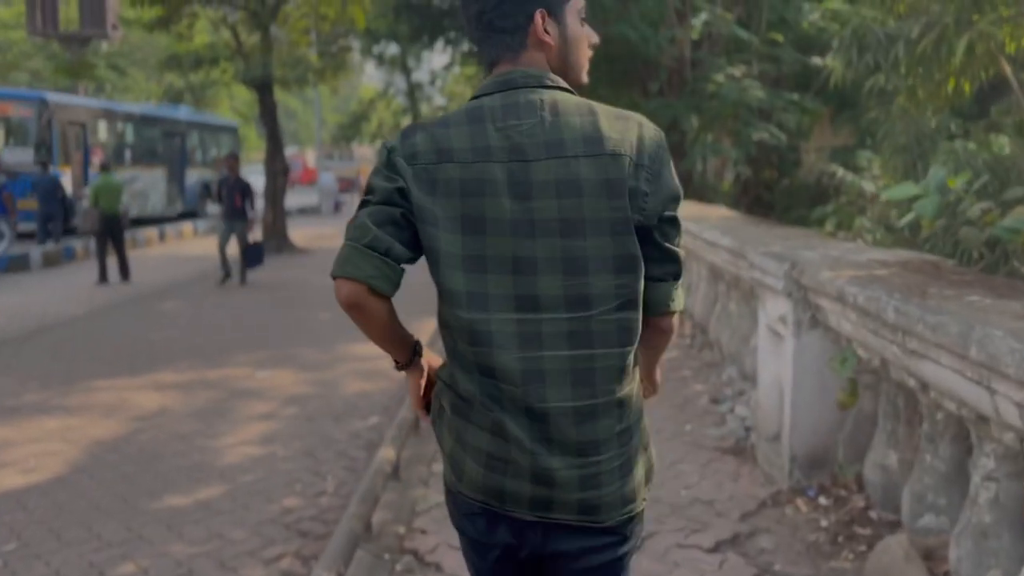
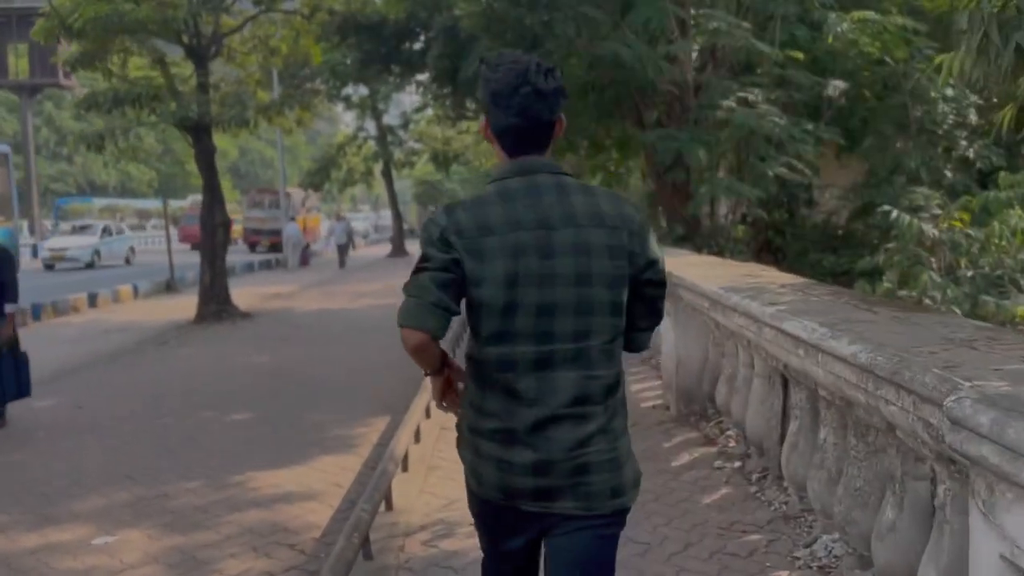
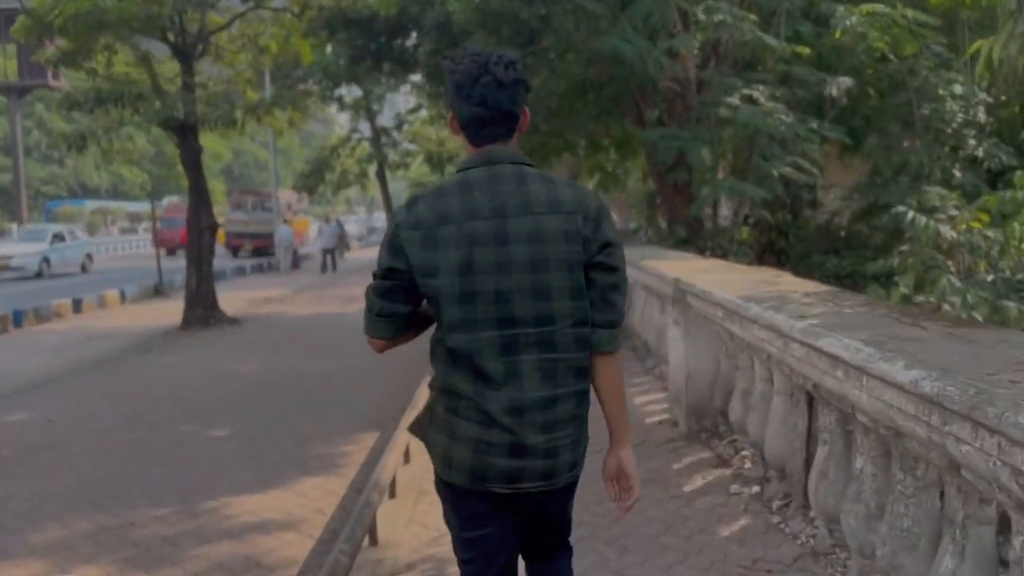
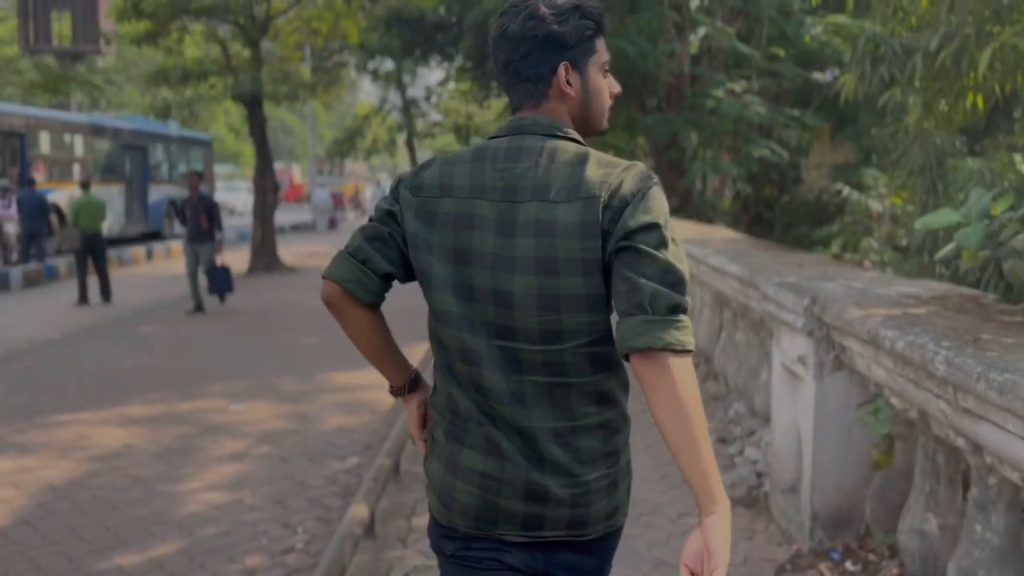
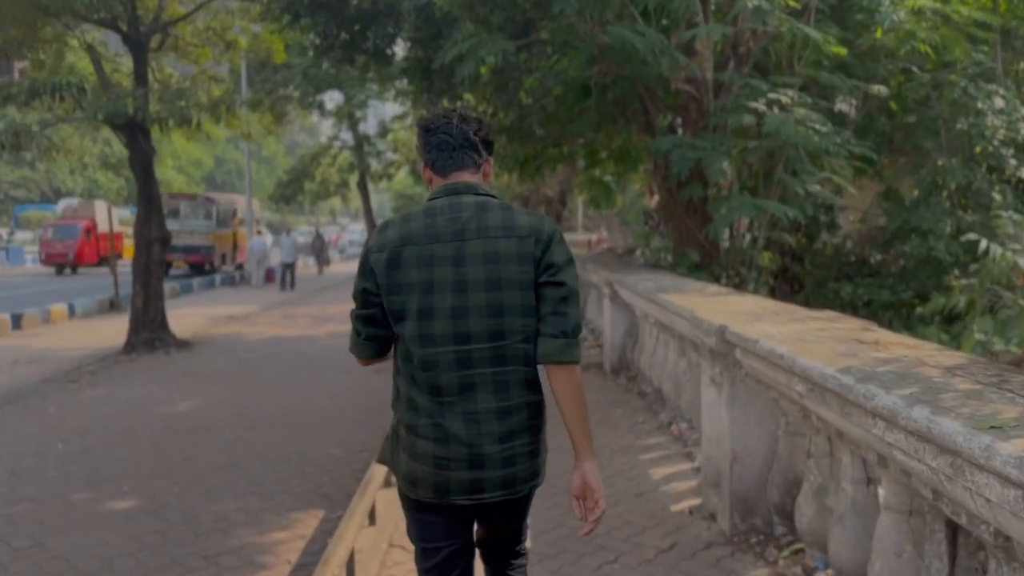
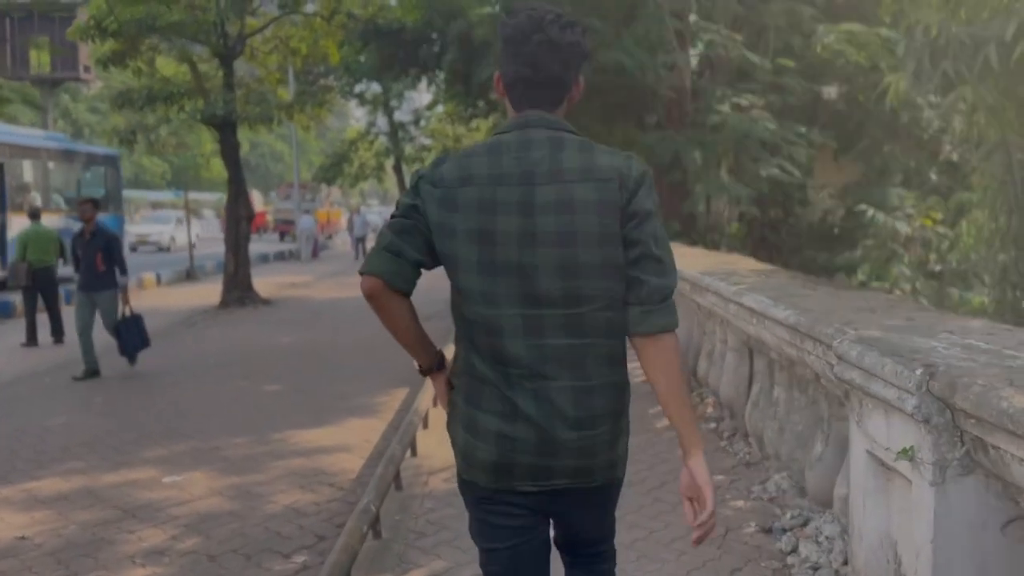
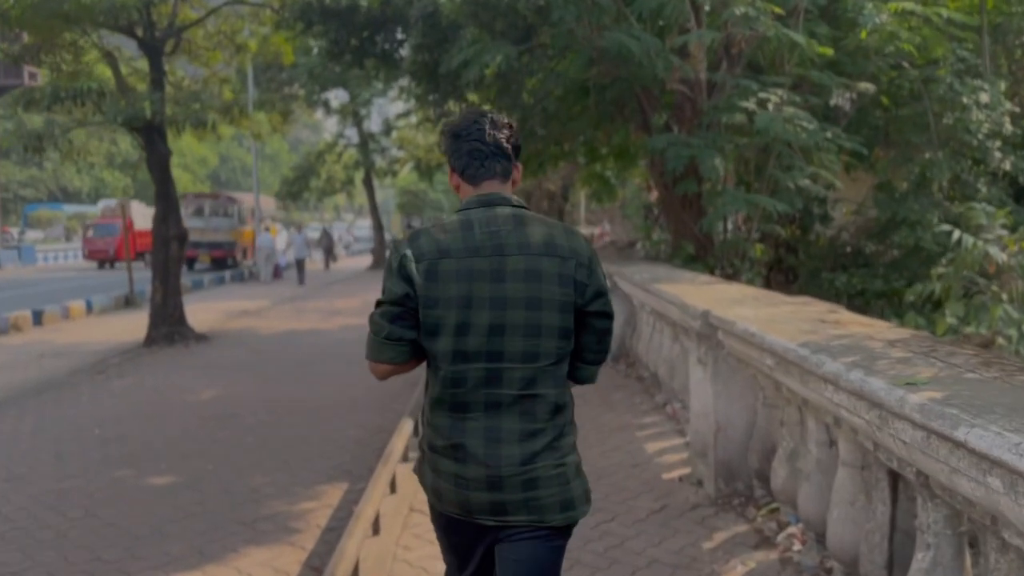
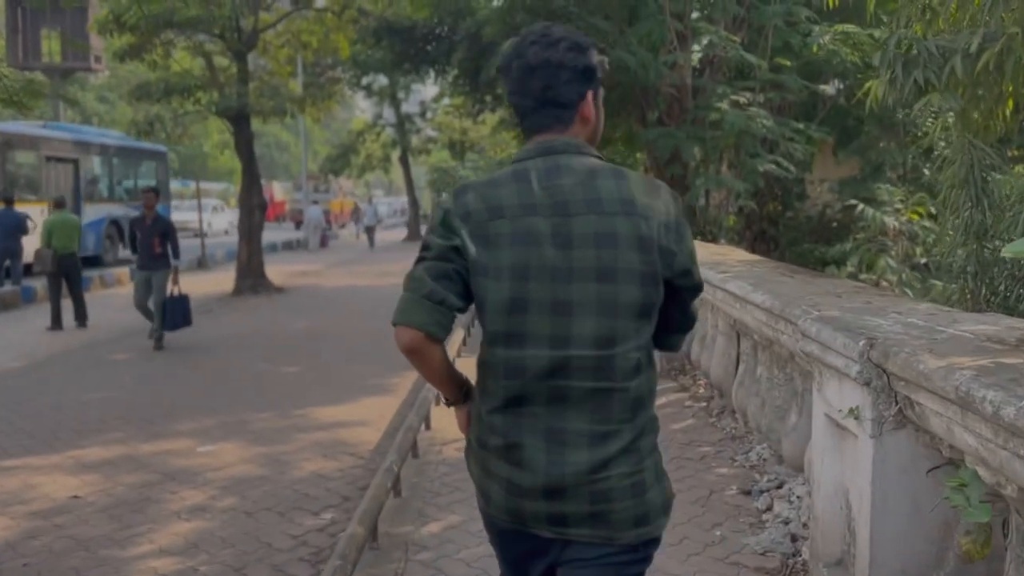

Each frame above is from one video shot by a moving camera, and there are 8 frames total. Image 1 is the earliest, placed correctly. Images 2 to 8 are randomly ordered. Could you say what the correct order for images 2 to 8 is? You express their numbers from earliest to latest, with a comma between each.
4, 8, 6, 2, 3, 7, 5
